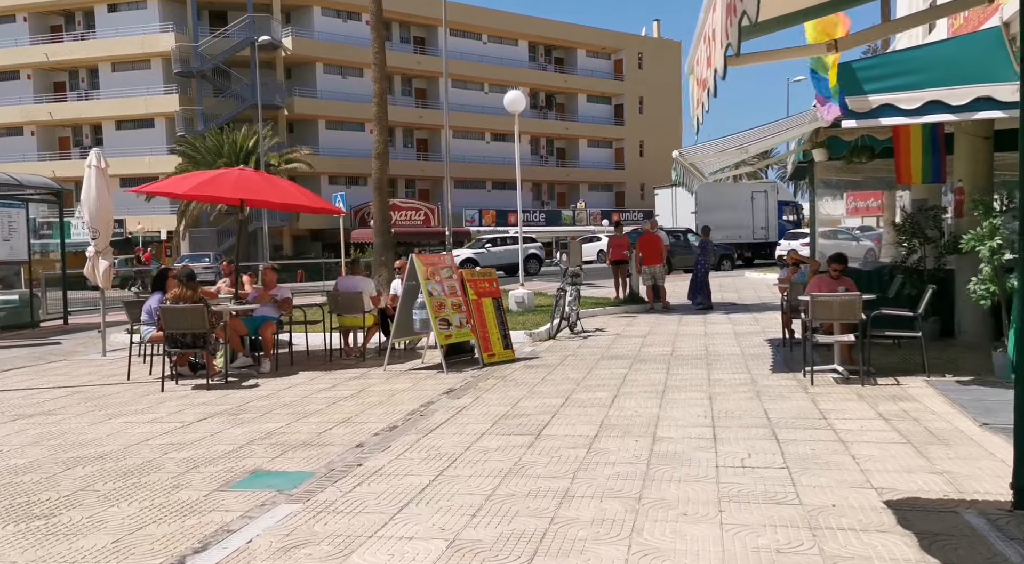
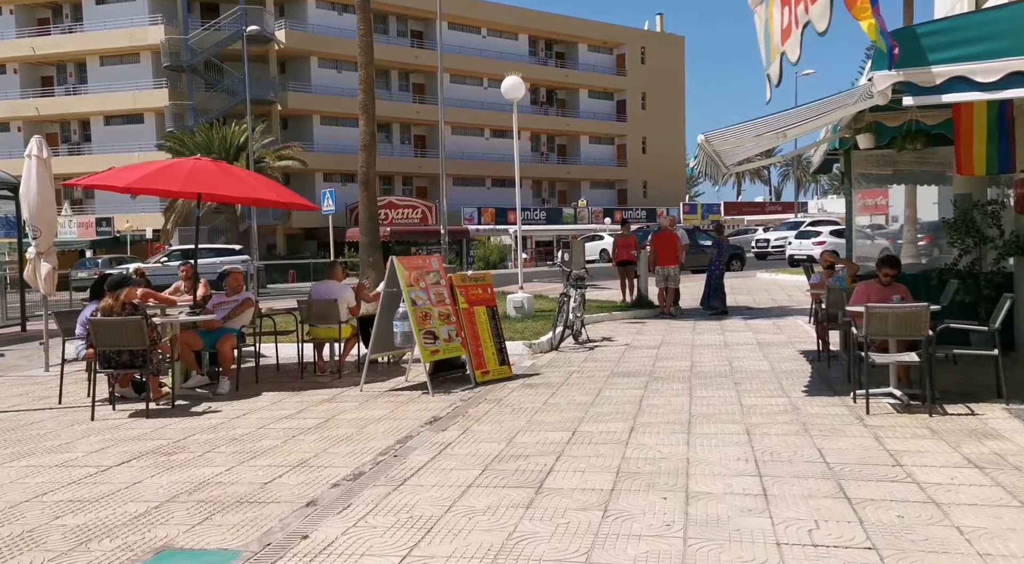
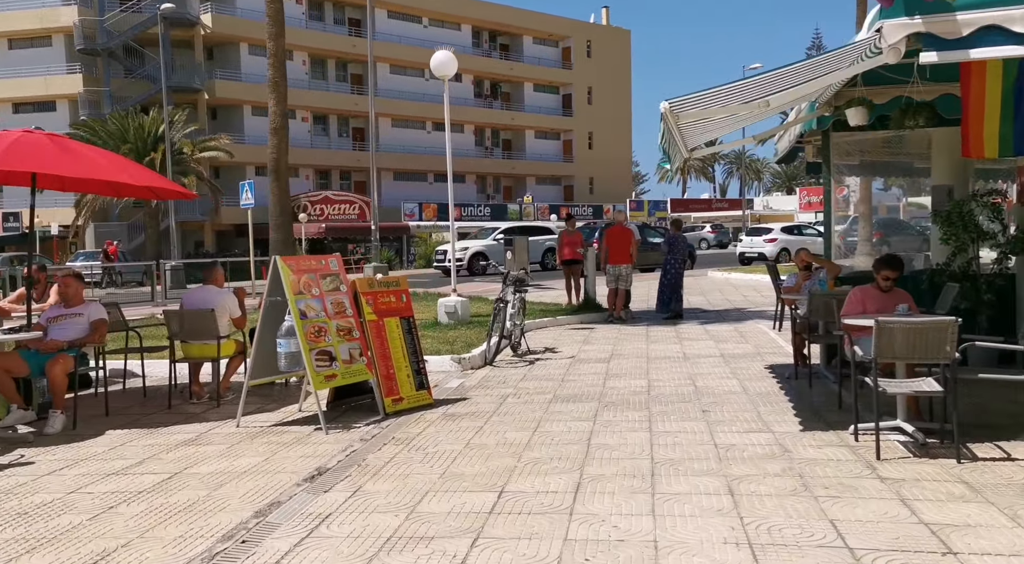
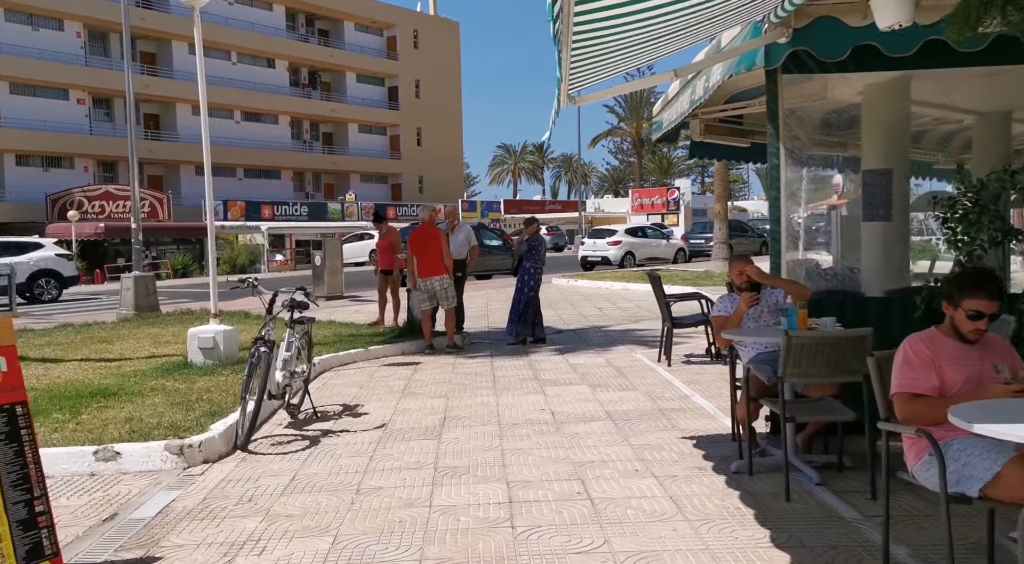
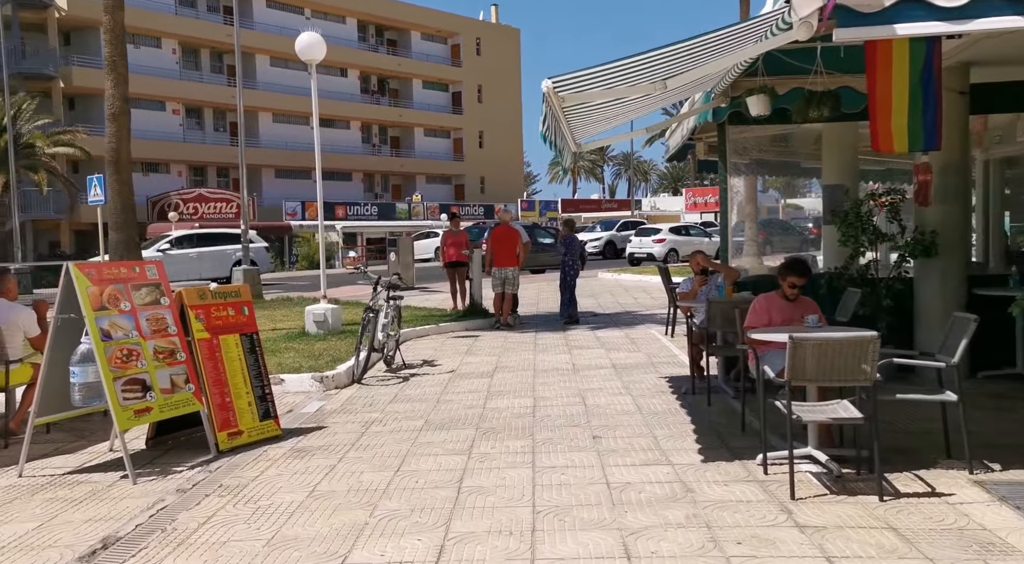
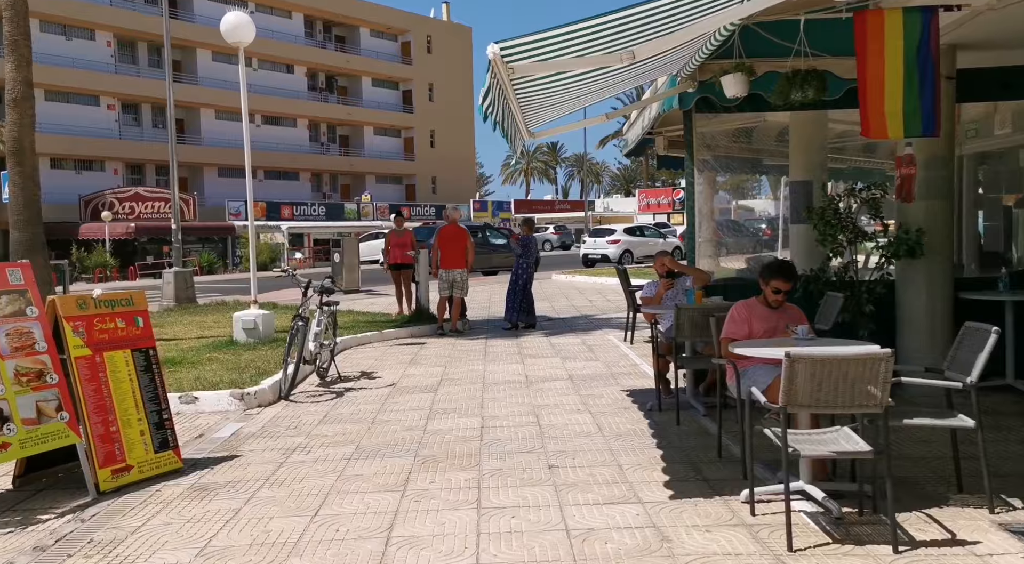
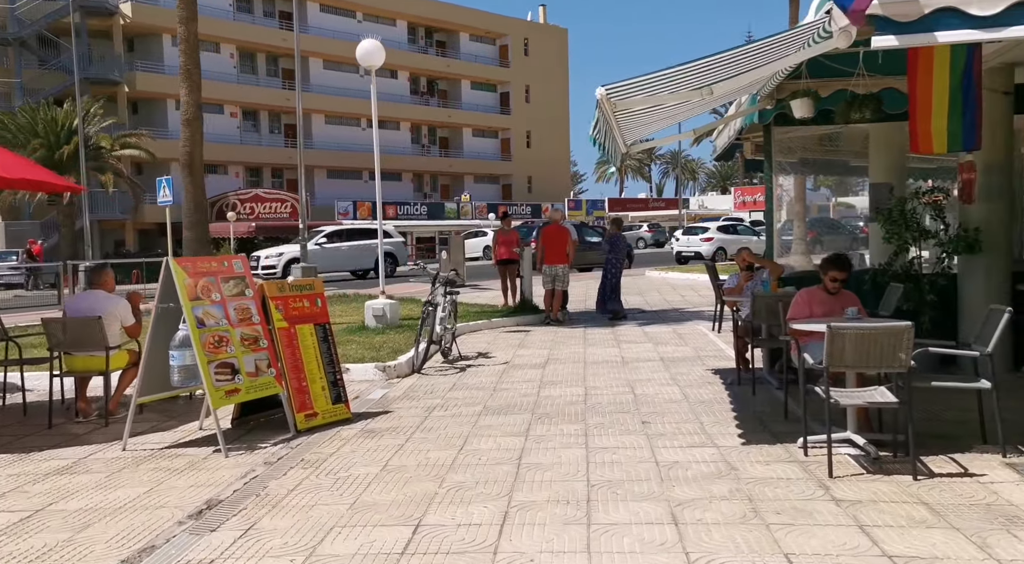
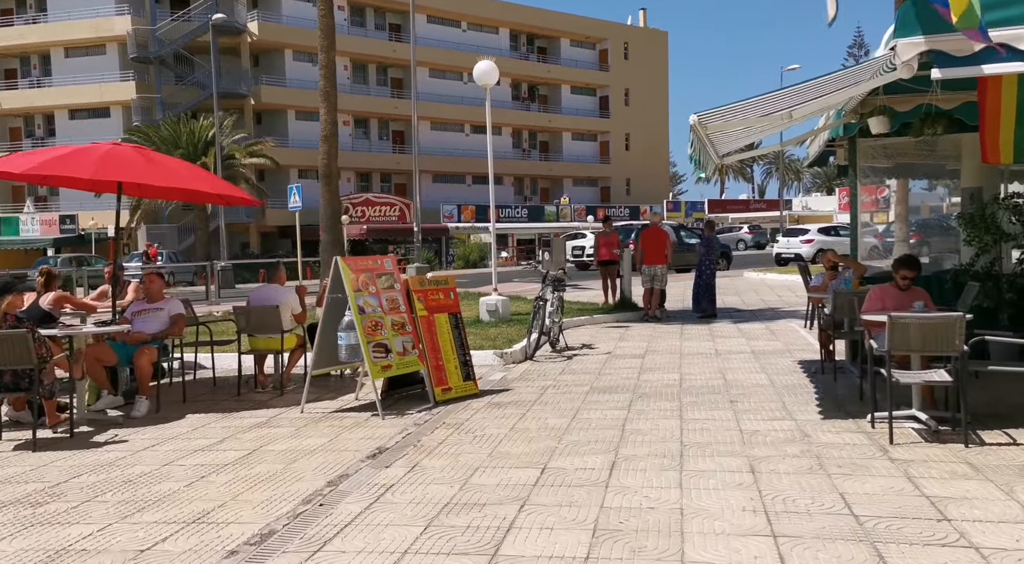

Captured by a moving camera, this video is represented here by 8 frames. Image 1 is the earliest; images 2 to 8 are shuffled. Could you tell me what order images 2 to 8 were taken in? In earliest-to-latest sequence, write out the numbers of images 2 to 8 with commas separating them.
2, 8, 3, 7, 5, 6, 4
